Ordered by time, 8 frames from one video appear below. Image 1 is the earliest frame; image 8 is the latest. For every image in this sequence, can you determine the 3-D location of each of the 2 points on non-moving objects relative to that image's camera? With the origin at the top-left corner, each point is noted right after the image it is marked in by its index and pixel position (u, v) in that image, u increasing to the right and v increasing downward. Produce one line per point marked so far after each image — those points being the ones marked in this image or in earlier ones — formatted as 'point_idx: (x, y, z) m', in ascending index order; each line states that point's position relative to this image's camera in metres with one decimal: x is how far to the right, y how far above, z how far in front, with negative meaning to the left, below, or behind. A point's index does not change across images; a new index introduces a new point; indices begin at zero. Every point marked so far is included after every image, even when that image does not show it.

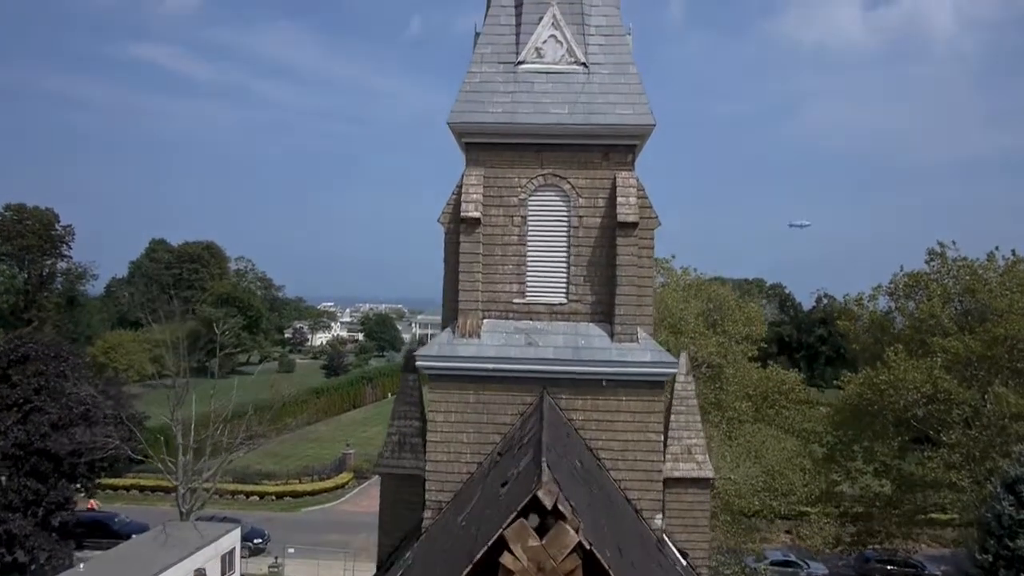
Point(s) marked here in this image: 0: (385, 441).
0: (-1.8, -2.3, +10.4) m
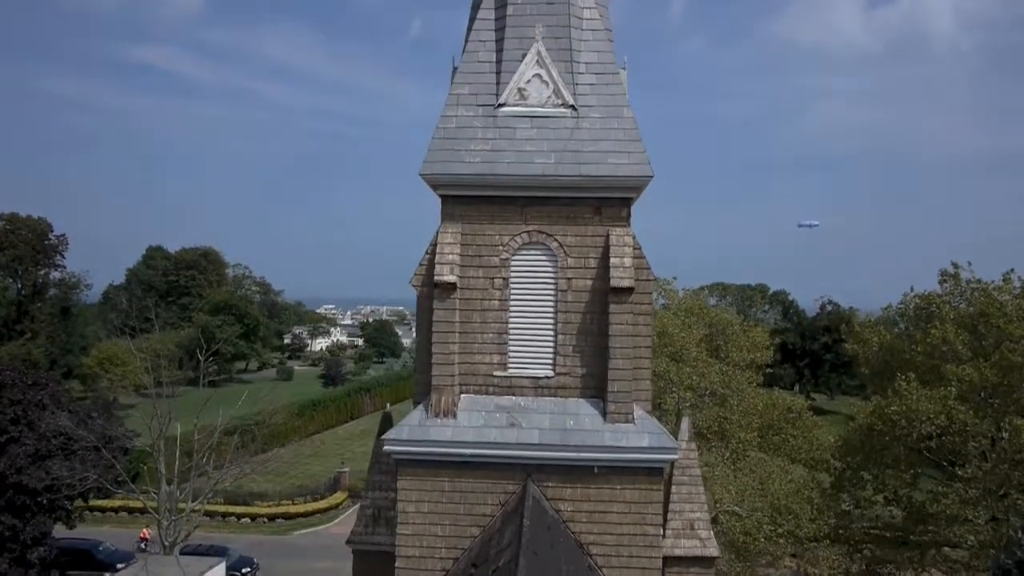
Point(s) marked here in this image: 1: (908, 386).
0: (-2.0, -2.9, +9.6) m
1: (+10.3, -2.6, +19.1) m
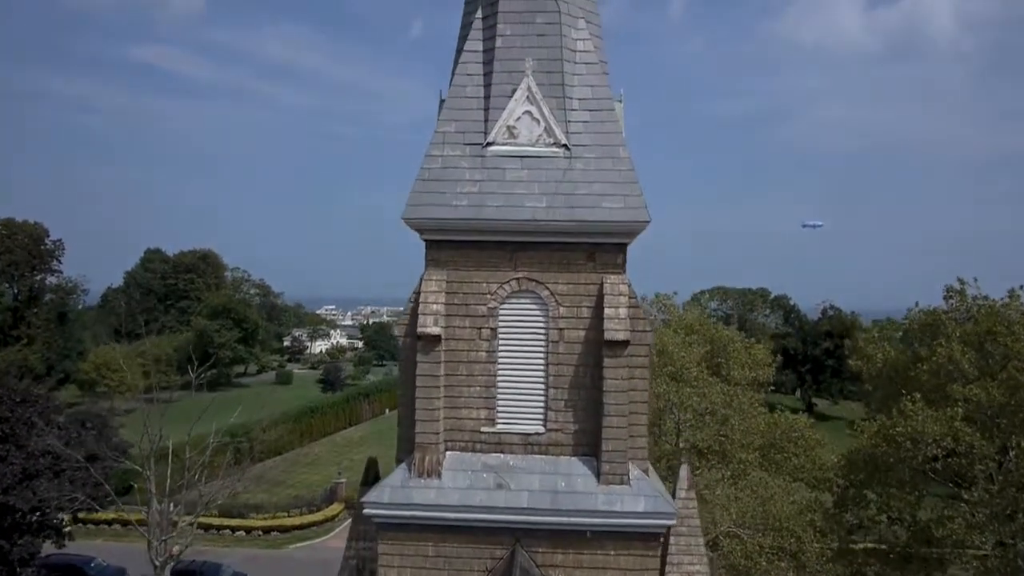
0: (-2.1, -3.4, +9.2) m
1: (+10.2, -3.0, +18.7) m
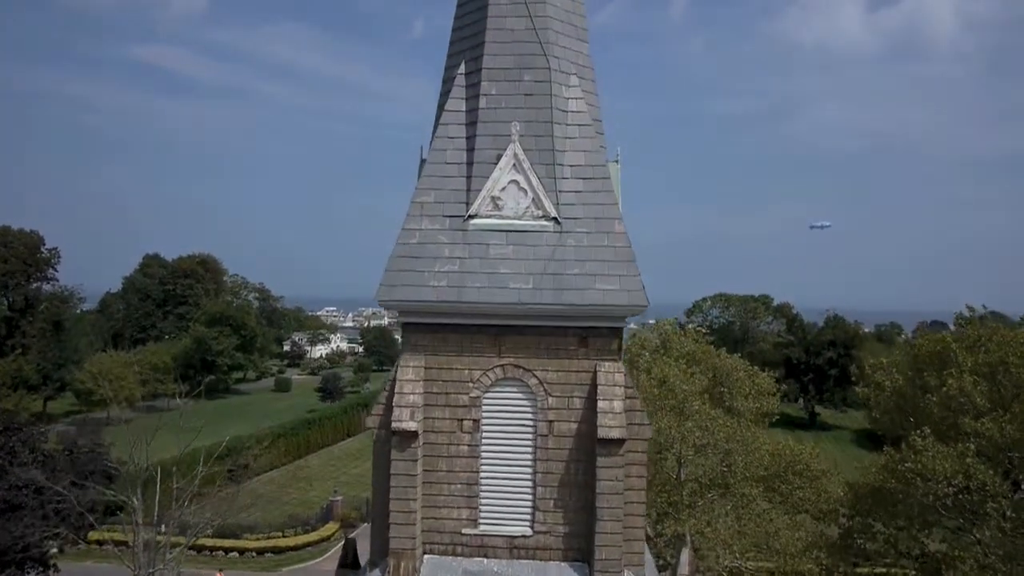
0: (-2.2, -4.1, +8.6) m
1: (+10.1, -3.8, +18.1) m
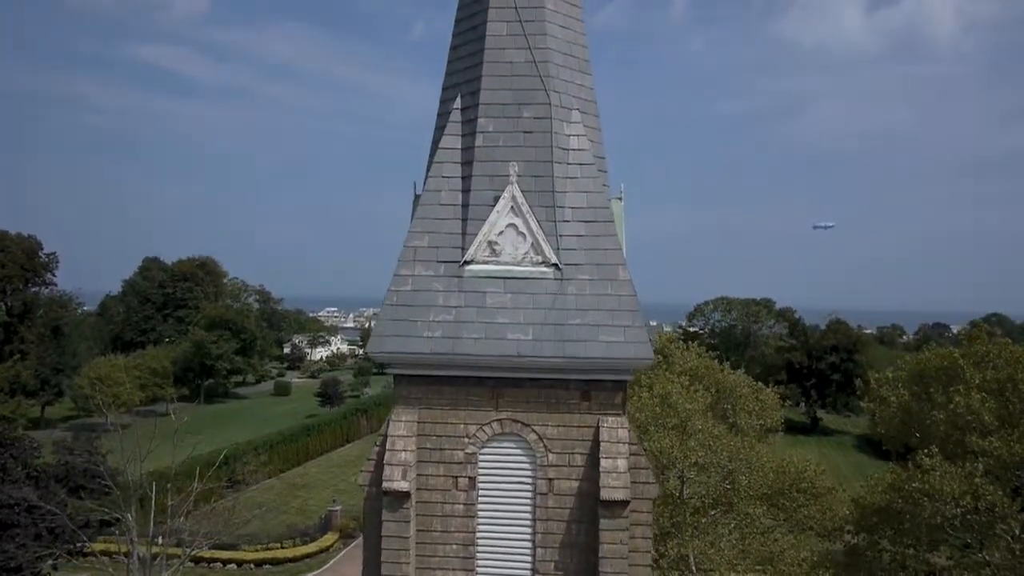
0: (-2.2, -4.5, +8.3) m
1: (+10.1, -4.2, +17.8) m
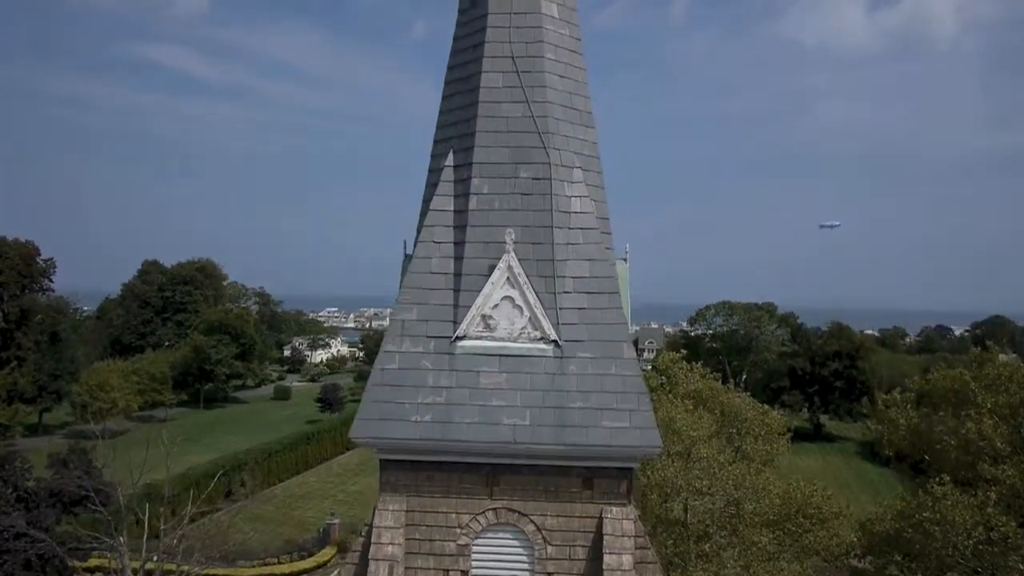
0: (-2.3, -5.1, +7.8) m
1: (+10.1, -4.7, +17.3) m
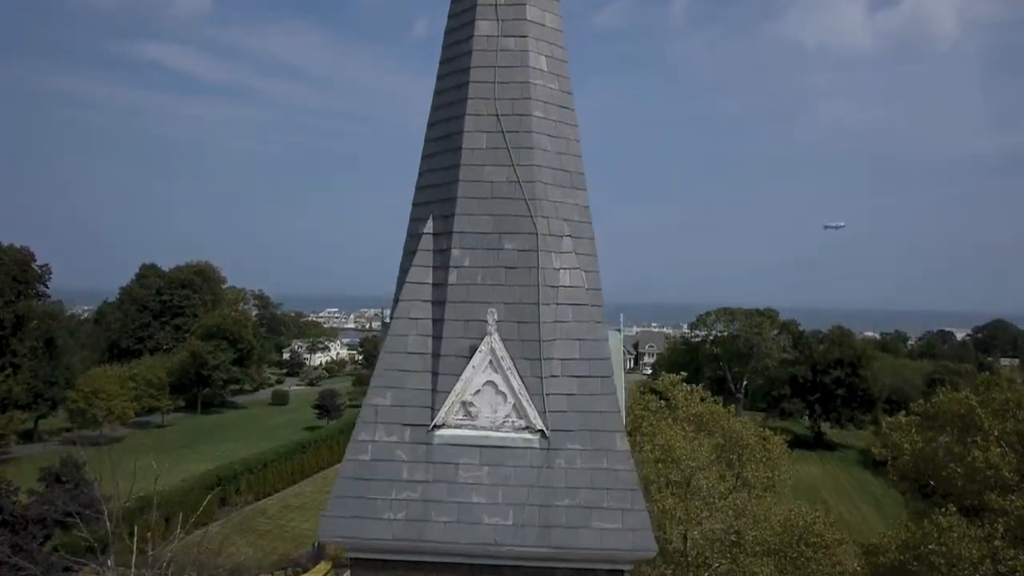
0: (-2.4, -5.6, +7.4) m
1: (+10.0, -5.3, +16.9) m
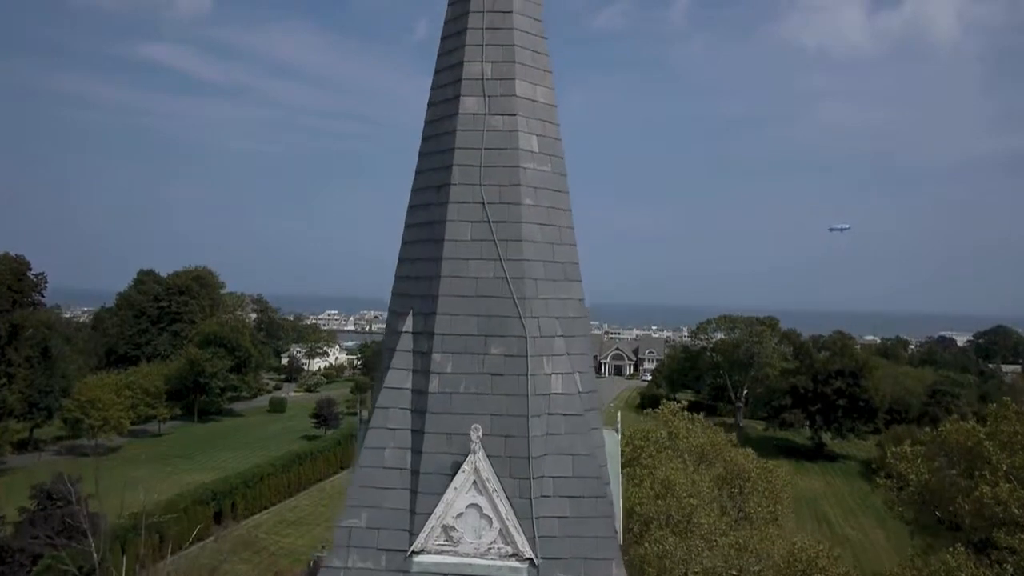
0: (-2.5, -6.3, +6.9) m
1: (+9.9, -6.0, +16.4) m
